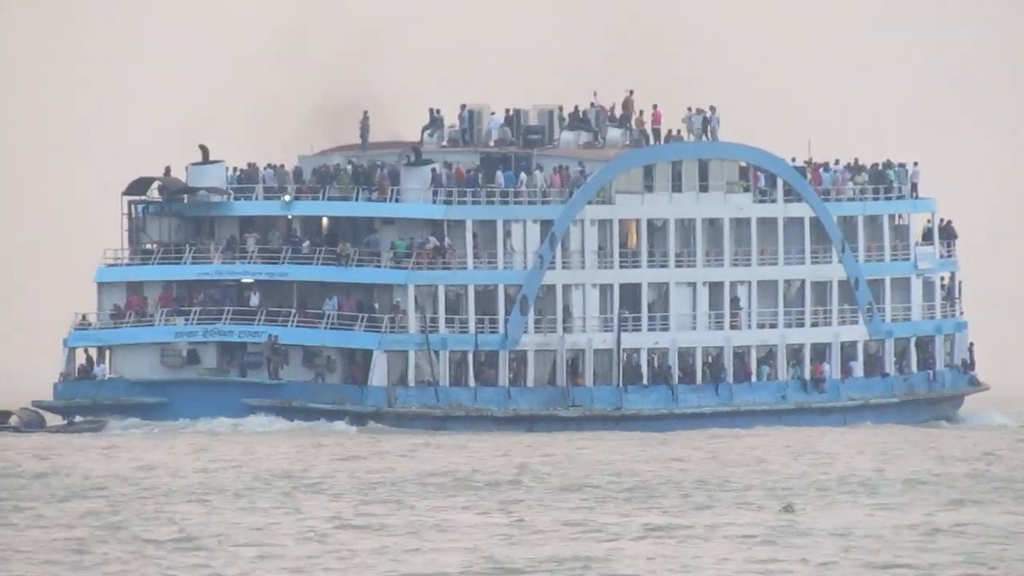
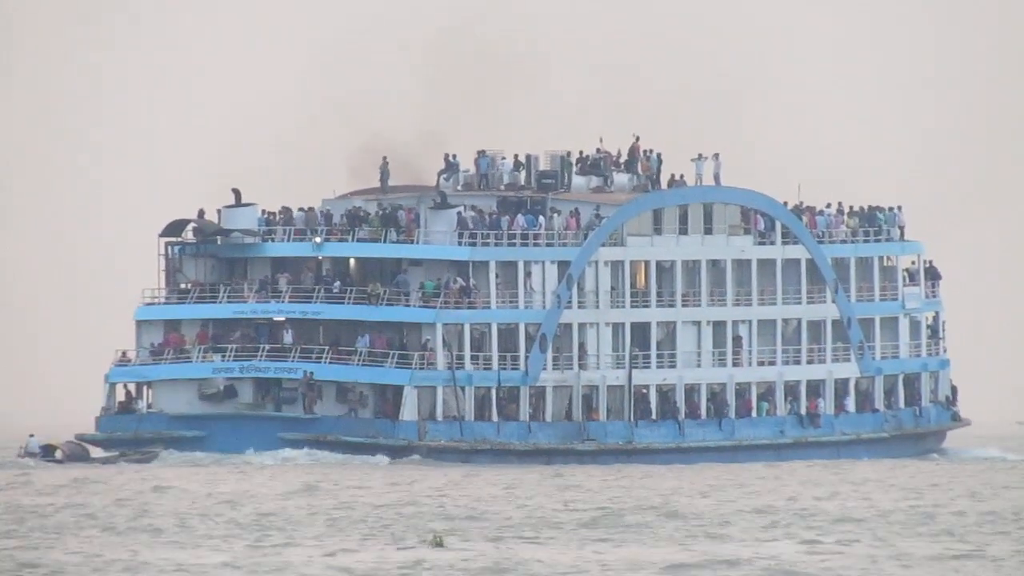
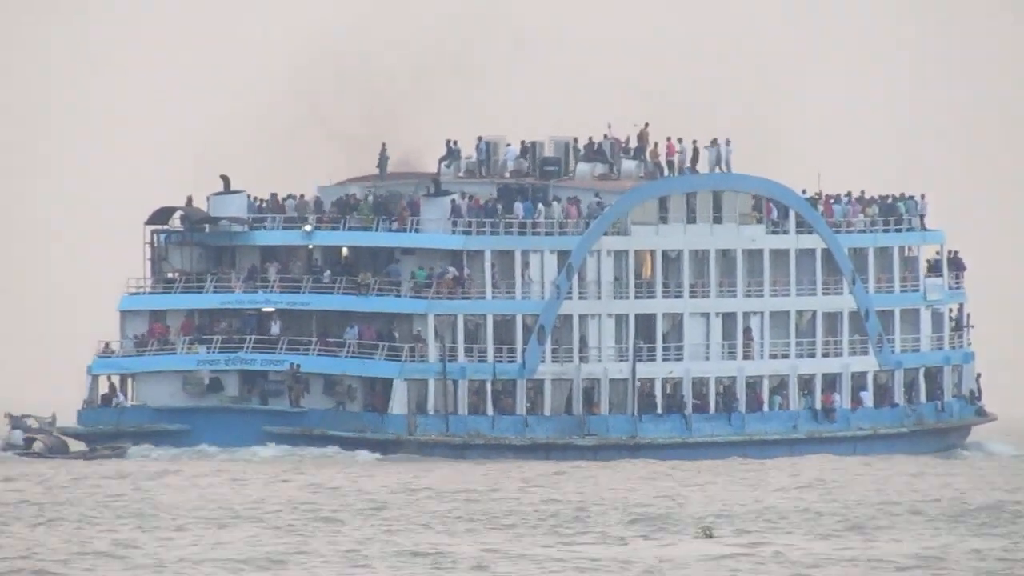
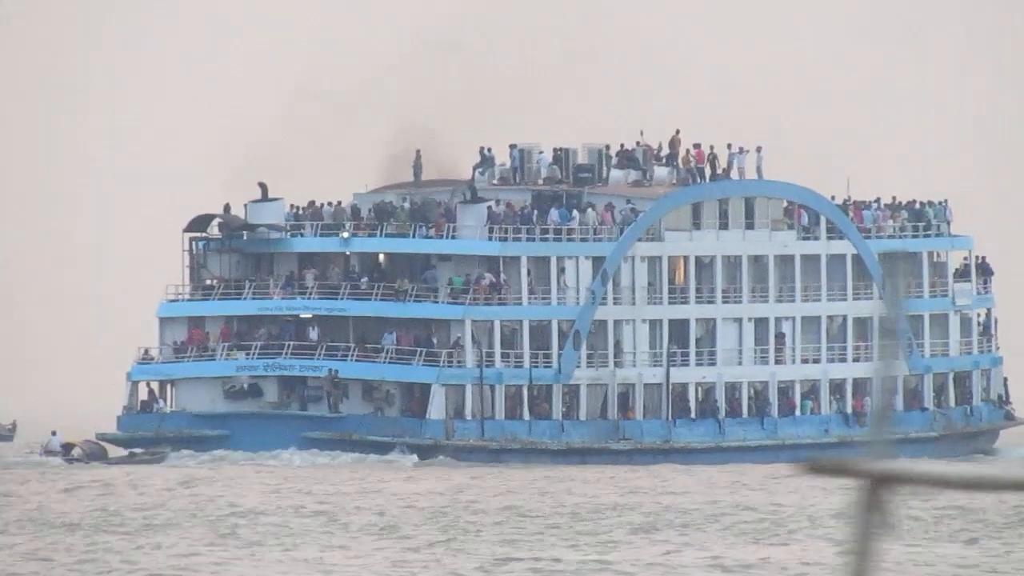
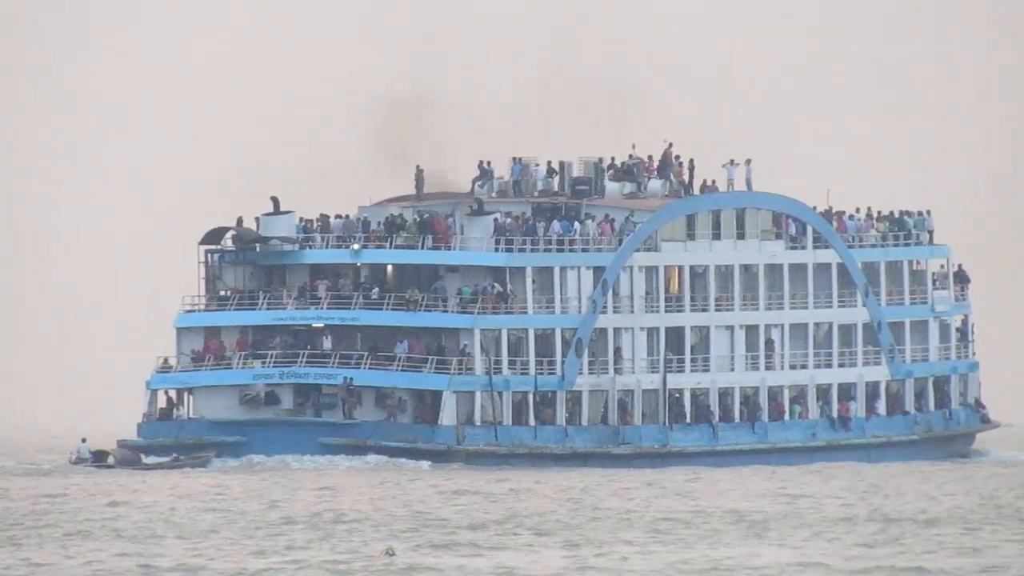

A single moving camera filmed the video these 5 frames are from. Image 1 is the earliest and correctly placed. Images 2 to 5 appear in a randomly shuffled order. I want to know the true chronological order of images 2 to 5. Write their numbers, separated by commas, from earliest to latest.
3, 4, 2, 5
